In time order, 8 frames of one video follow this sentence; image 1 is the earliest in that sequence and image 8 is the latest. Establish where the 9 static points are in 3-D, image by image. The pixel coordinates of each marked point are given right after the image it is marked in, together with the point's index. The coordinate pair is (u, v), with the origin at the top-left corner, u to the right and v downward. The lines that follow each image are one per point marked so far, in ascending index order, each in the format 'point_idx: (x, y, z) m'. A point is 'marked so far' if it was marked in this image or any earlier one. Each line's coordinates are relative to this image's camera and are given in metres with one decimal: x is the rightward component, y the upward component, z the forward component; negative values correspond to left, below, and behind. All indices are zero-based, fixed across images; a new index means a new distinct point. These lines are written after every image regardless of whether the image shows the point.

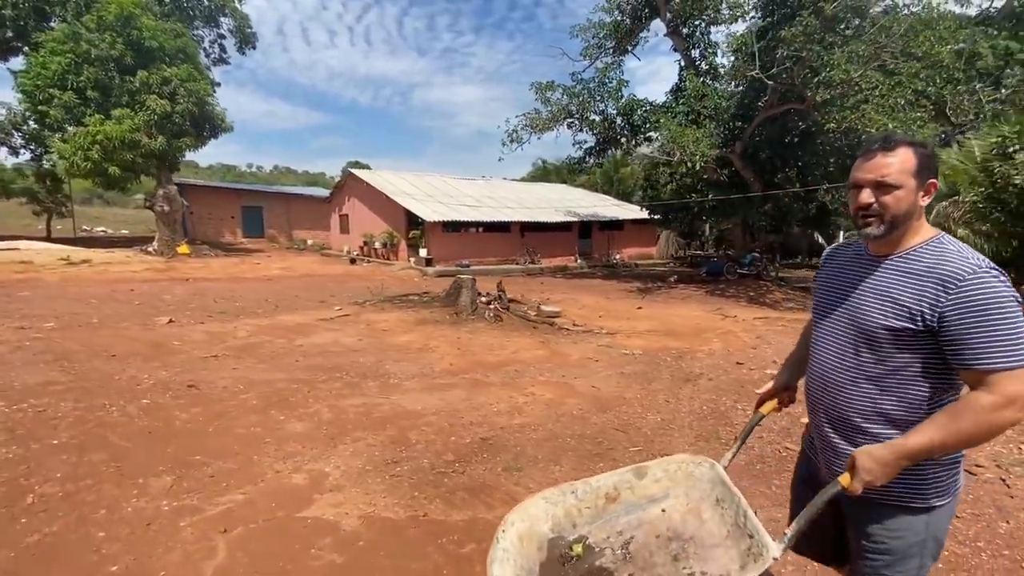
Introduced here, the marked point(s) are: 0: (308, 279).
0: (-6.7, +0.3, +16.2) m
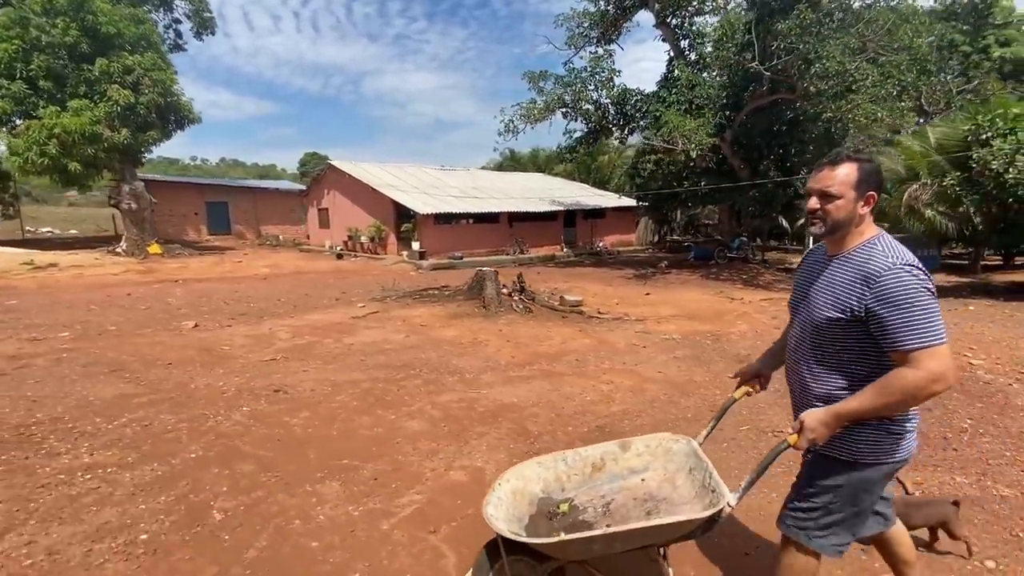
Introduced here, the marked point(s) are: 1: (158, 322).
0: (-6.7, +0.4, +15.7) m
1: (-6.2, -0.6, +8.7) m
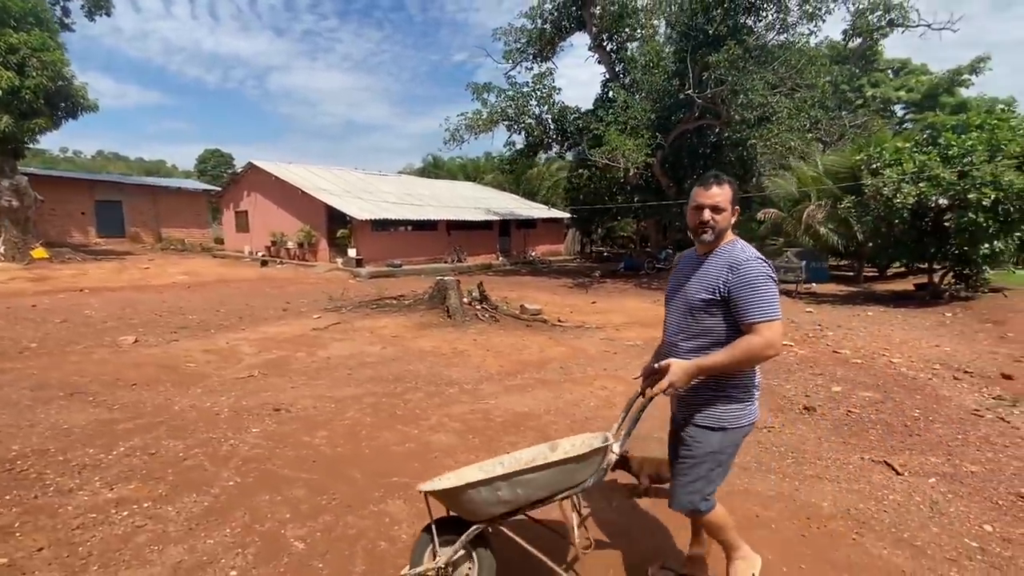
0: (-8.3, +0.1, +14.5) m
1: (-6.6, -0.8, +7.6) m
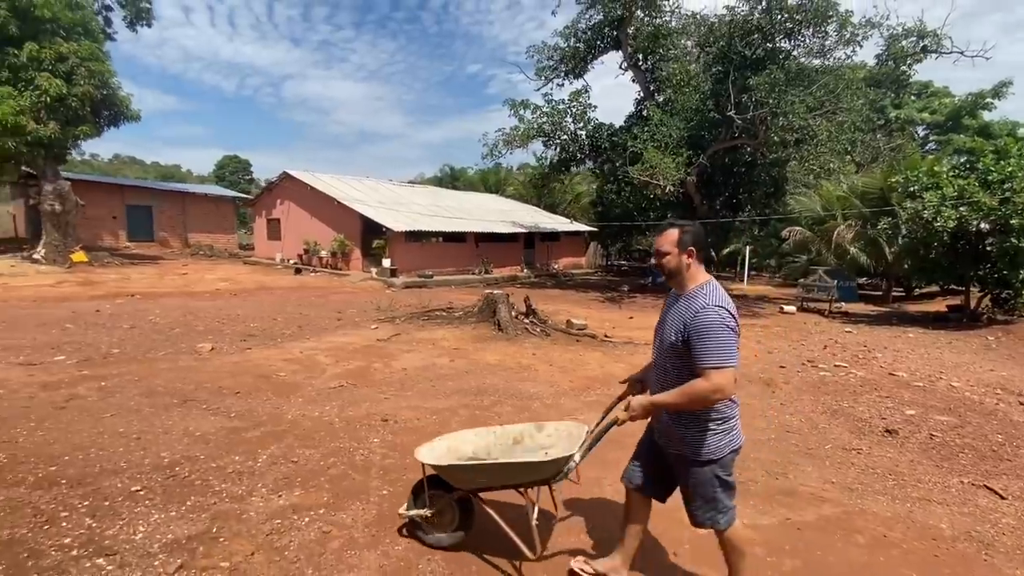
0: (-7.2, -0.2, +14.8) m
1: (-5.6, -0.9, +7.9) m
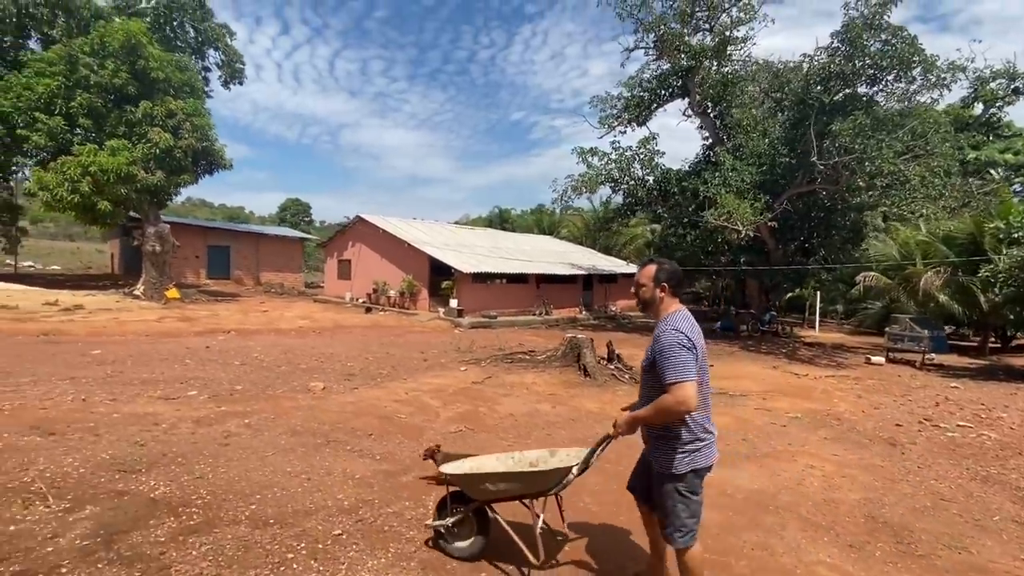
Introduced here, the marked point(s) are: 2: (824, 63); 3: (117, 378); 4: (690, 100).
0: (-4.9, -1.4, +15.3) m
1: (-4.0, -1.6, +8.3) m
2: (+9.5, +6.8, +14.9) m
3: (-6.3, -1.4, +7.8) m
4: (+6.9, +7.2, +18.9) m
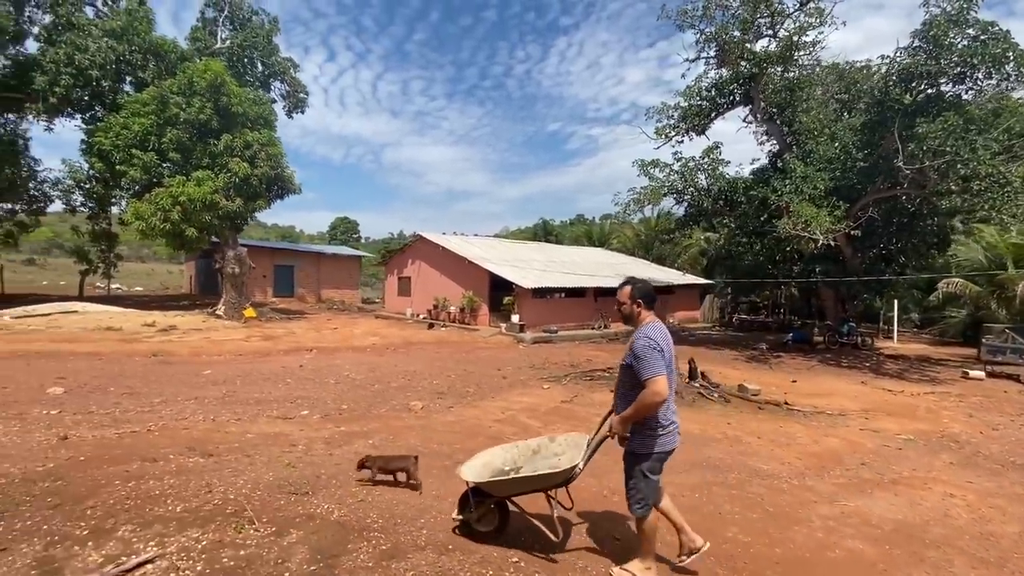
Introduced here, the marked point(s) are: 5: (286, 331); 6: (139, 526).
0: (-2.8, -1.9, +15.7) m
1: (-2.4, -2.0, +8.6) m
2: (+11.4, +6.5, +14.3) m
3: (-4.7, -1.8, +8.3) m
4: (+9.2, +6.8, +18.5) m
5: (-8.3, -1.6, +17.9) m
6: (-2.5, -1.6, +3.2) m
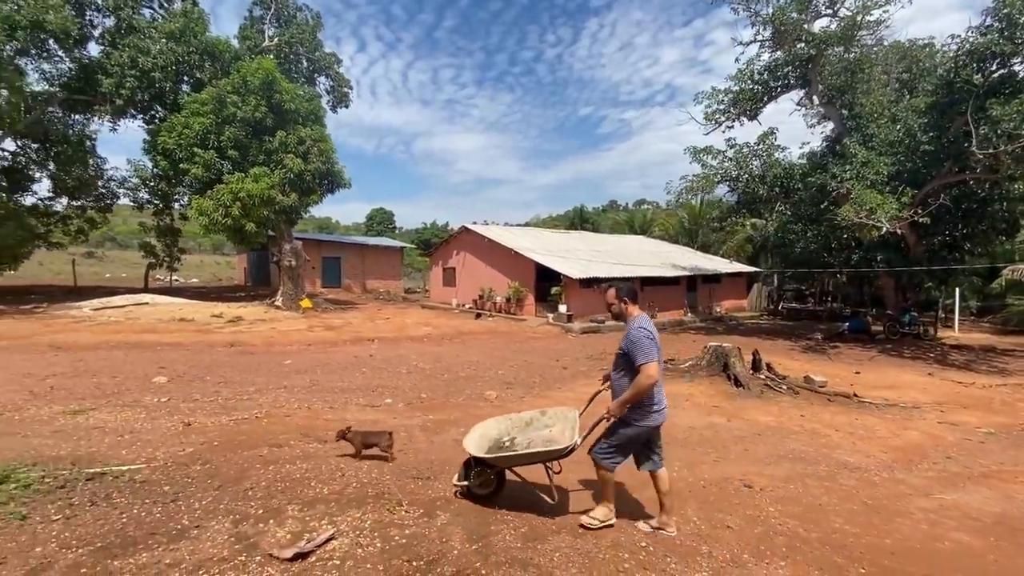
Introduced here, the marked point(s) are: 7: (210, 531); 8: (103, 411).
0: (-1.1, -1.7, +16.0) m
1: (-1.1, -1.9, +8.9) m
2: (+12.9, +6.9, +13.6) m
3: (-3.5, -1.8, +8.8) m
4: (+11.0, +7.2, +17.9) m
5: (-6.4, -1.3, +18.6) m
6: (-1.5, -1.6, +3.6) m
7: (-1.9, -1.6, +3.1) m
8: (-5.4, -1.6, +6.4) m
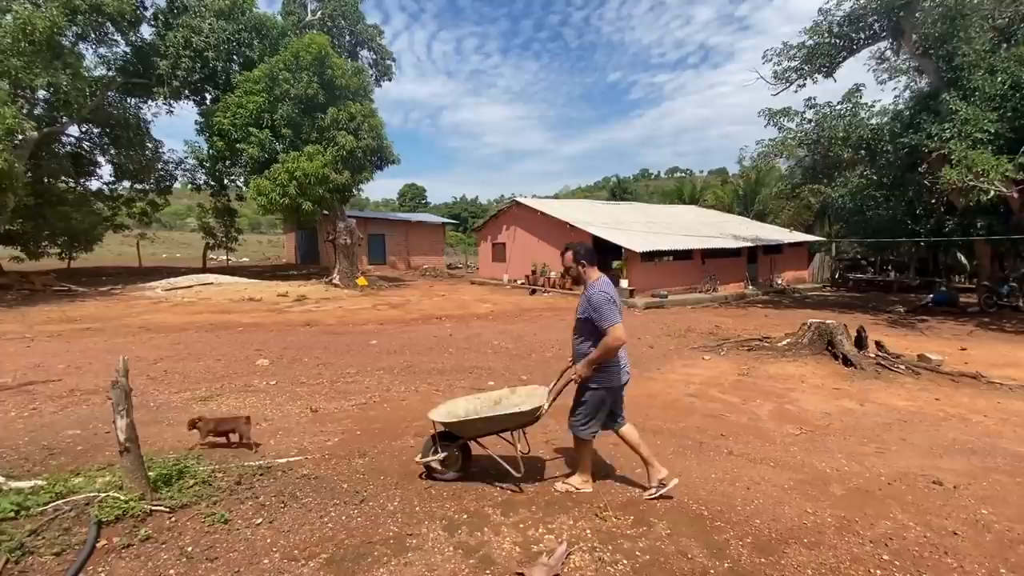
0: (+1.1, -0.9, +15.7) m
1: (+0.6, -1.5, +8.7) m
2: (+14.8, +7.7, +12.0) m
3: (-1.7, -1.4, +8.6) m
4: (+13.1, +8.2, +16.4) m
5: (-4.1, -0.5, +18.6) m
6: (-0.1, -1.5, +3.3) m
7: (-0.5, -1.5, +2.9) m
8: (-3.7, -1.4, +6.4) m
